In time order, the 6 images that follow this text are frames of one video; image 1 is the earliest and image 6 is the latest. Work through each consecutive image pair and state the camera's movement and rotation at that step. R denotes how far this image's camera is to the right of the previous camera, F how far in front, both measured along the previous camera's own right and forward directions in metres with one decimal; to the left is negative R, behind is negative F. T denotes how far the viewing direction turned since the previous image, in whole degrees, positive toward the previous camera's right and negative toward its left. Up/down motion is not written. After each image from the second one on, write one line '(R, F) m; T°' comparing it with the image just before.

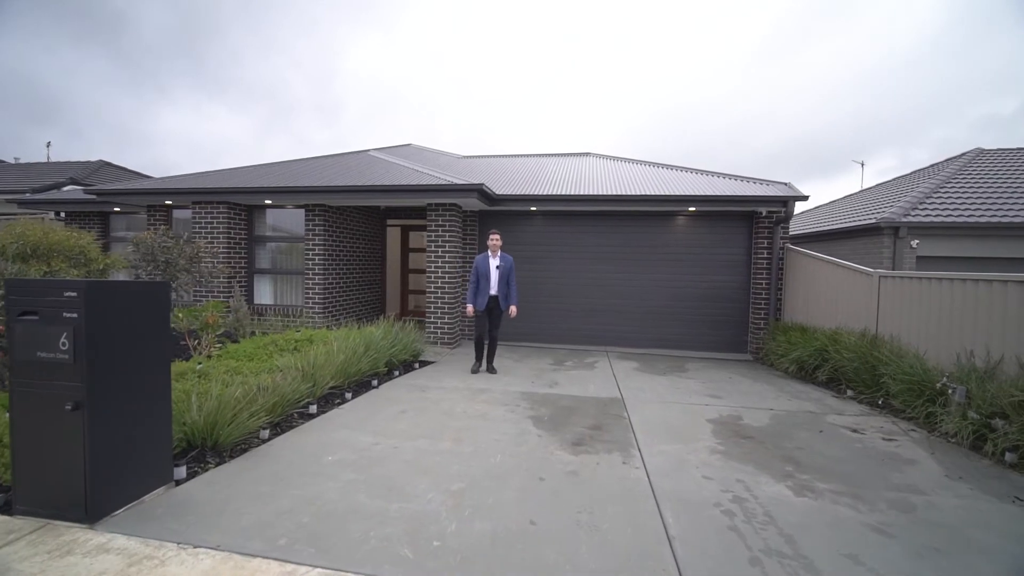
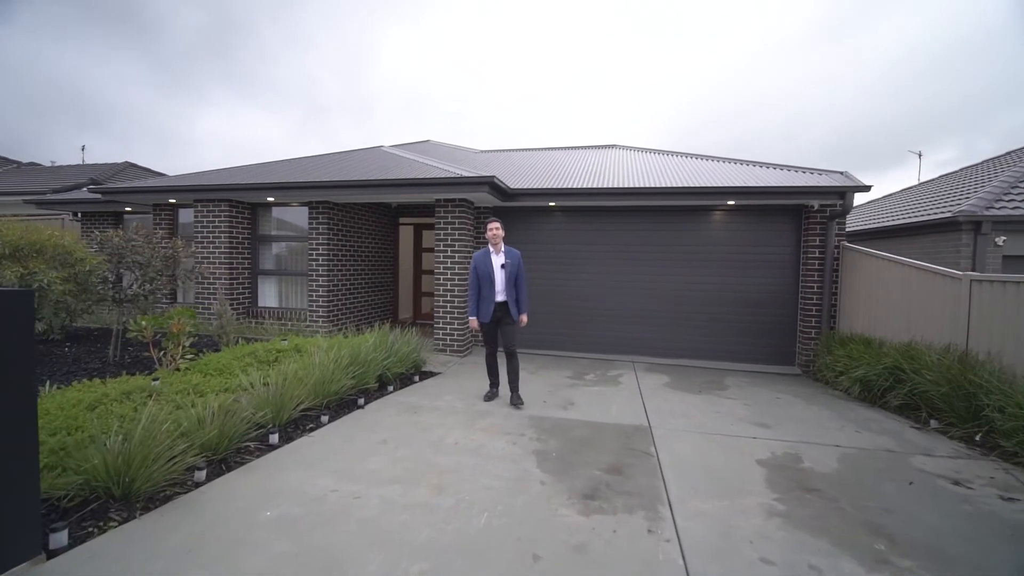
(+0.2, +0.7) m; -3°
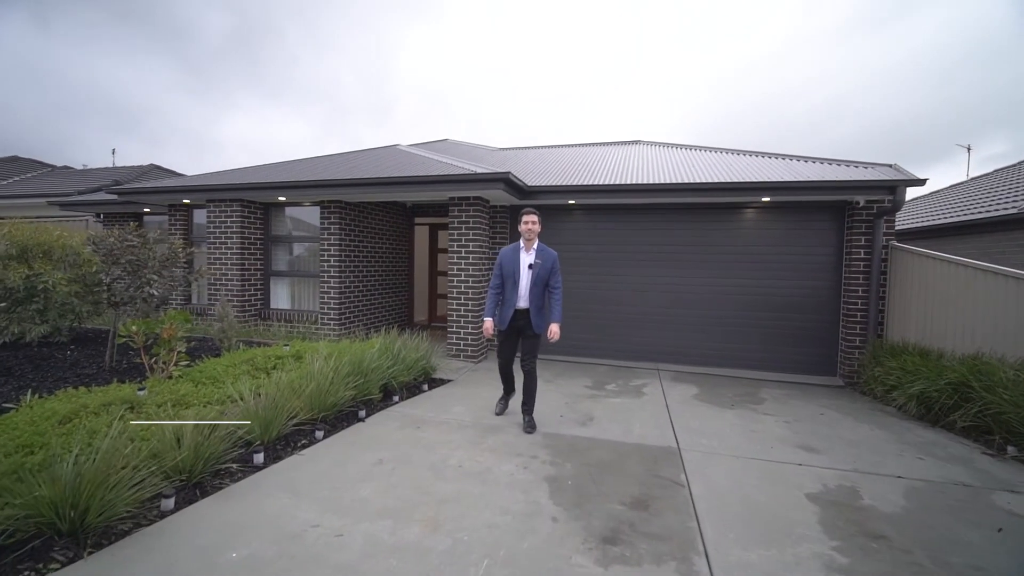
(+0.1, +0.4) m; -3°
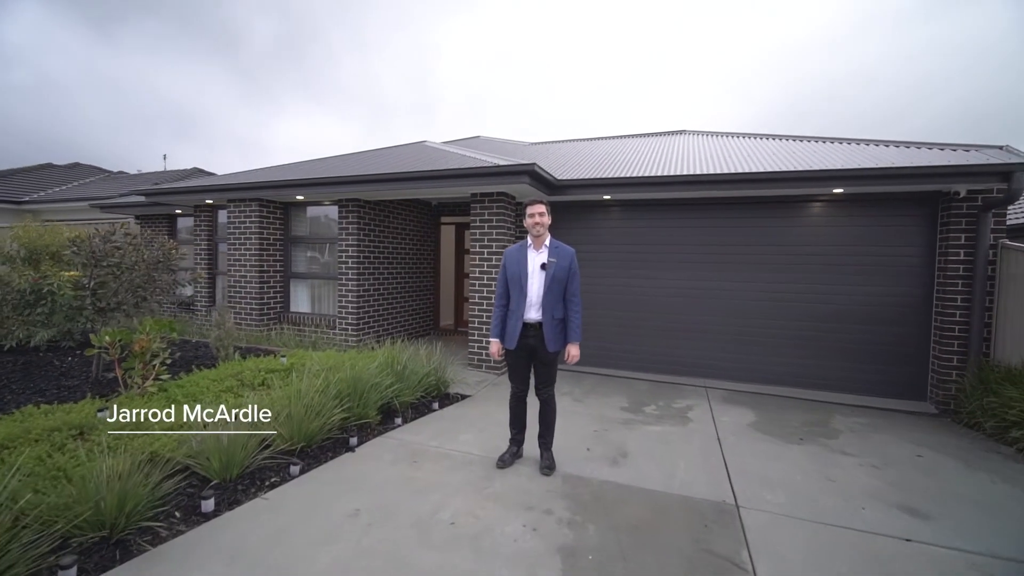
(+0.2, +0.6) m; -5°
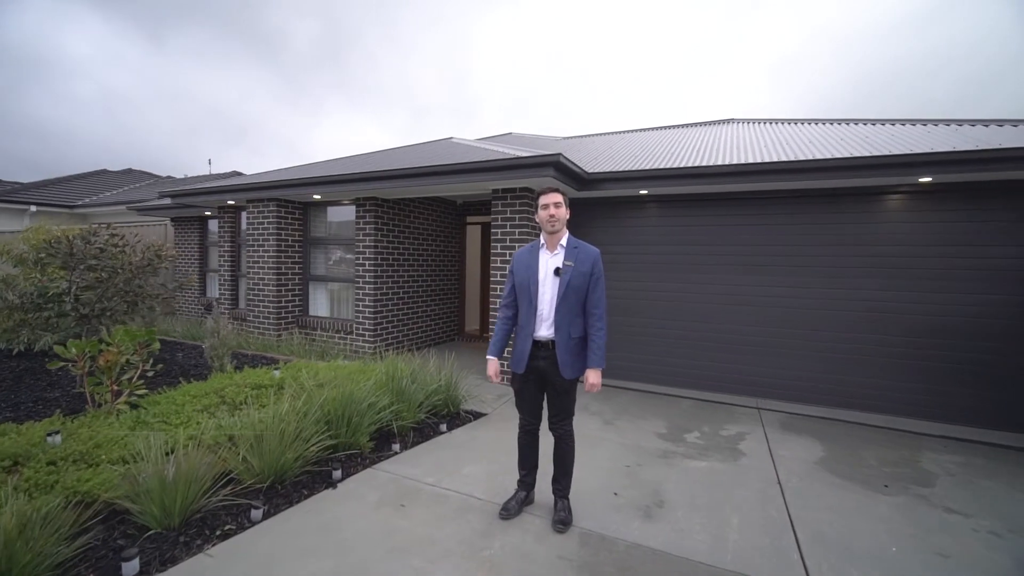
(+0.2, +0.6) m; -5°
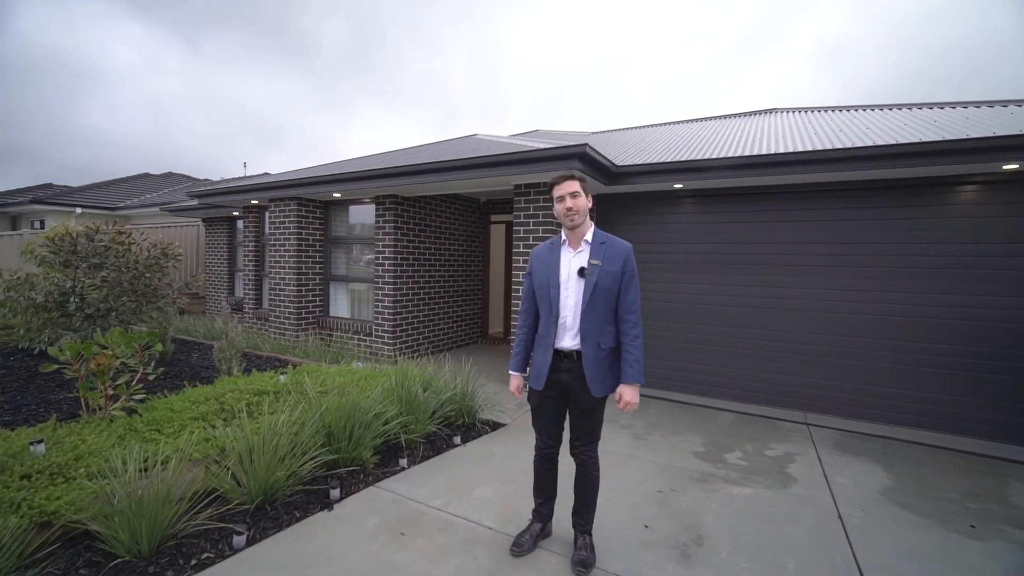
(+0.1, +0.3) m; -4°
